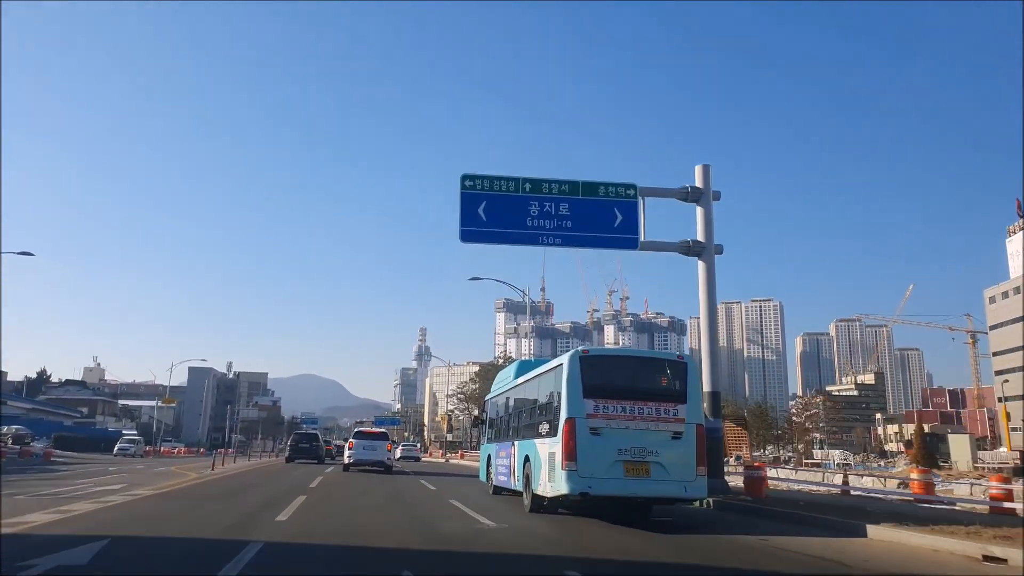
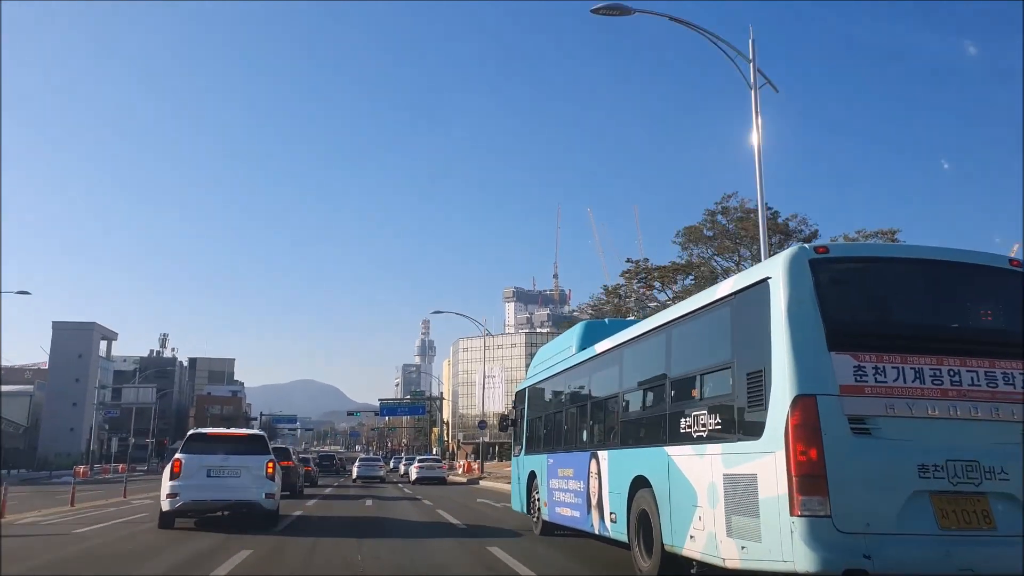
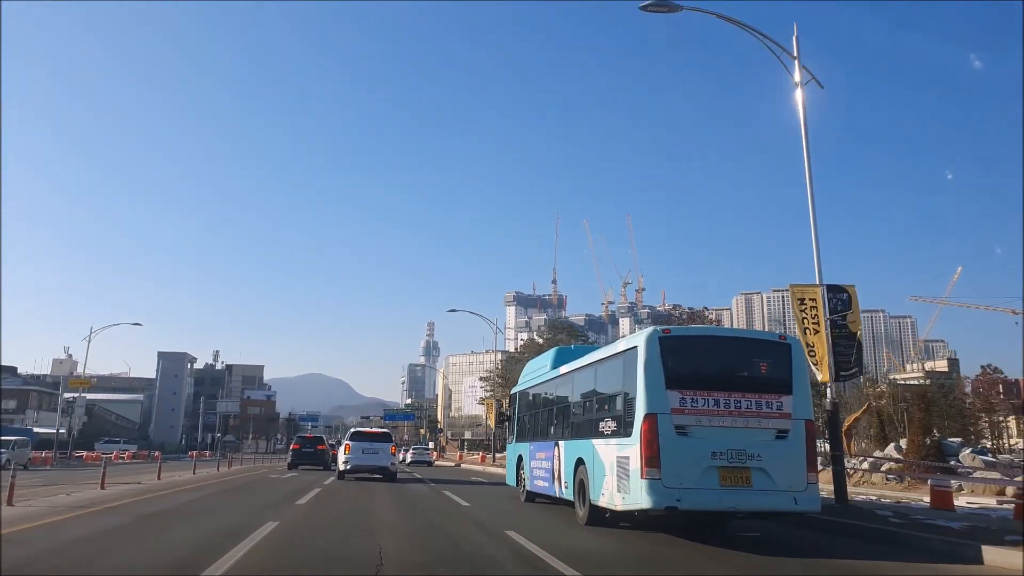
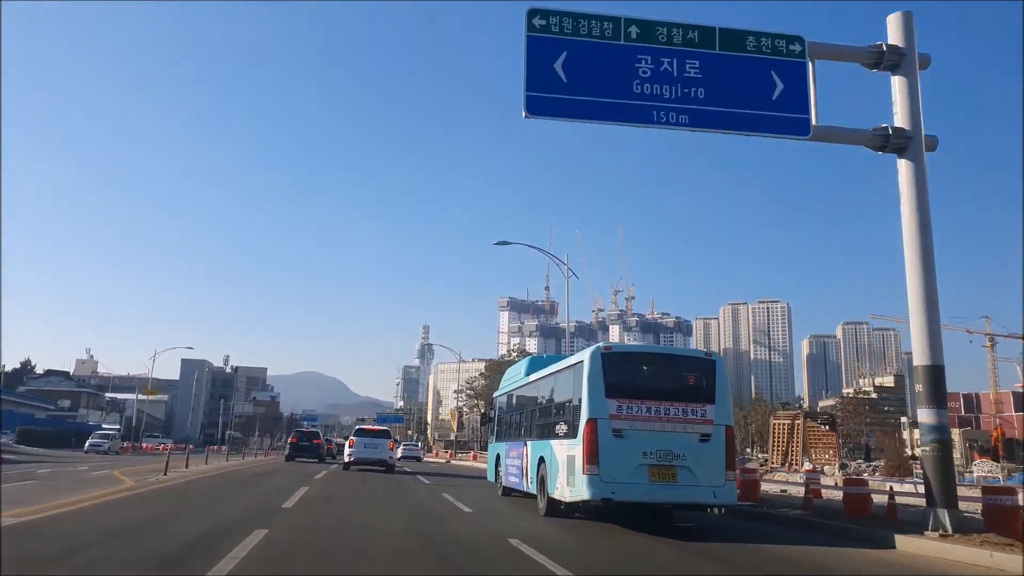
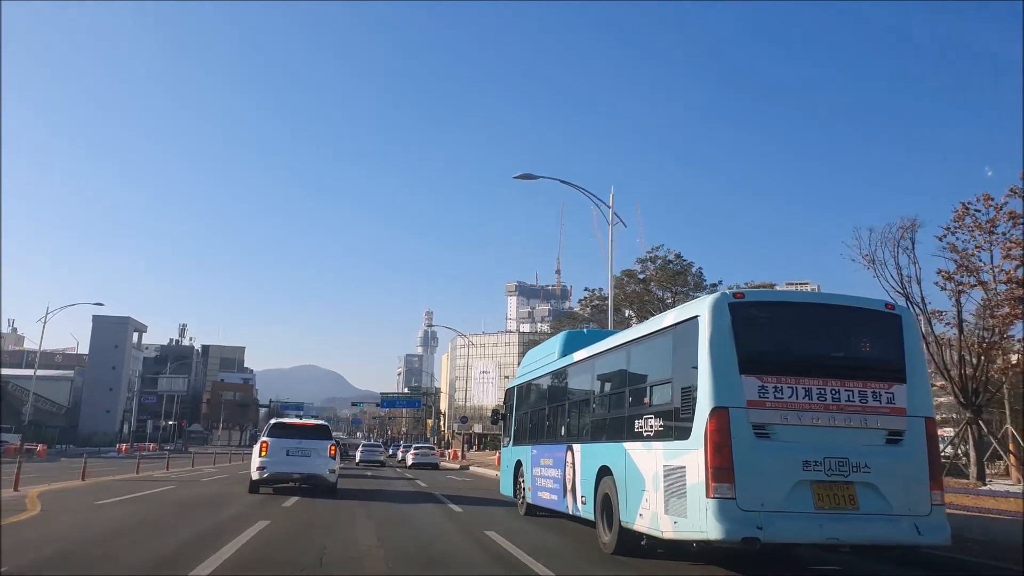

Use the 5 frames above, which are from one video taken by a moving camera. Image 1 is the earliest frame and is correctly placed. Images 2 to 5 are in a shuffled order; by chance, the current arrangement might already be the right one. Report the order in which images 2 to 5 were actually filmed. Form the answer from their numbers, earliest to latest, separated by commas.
4, 3, 5, 2
